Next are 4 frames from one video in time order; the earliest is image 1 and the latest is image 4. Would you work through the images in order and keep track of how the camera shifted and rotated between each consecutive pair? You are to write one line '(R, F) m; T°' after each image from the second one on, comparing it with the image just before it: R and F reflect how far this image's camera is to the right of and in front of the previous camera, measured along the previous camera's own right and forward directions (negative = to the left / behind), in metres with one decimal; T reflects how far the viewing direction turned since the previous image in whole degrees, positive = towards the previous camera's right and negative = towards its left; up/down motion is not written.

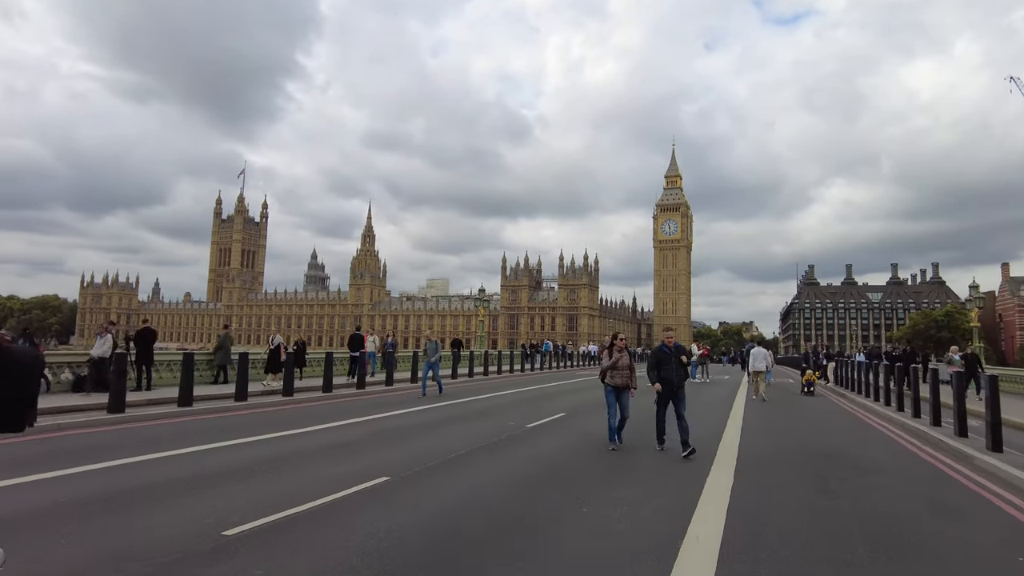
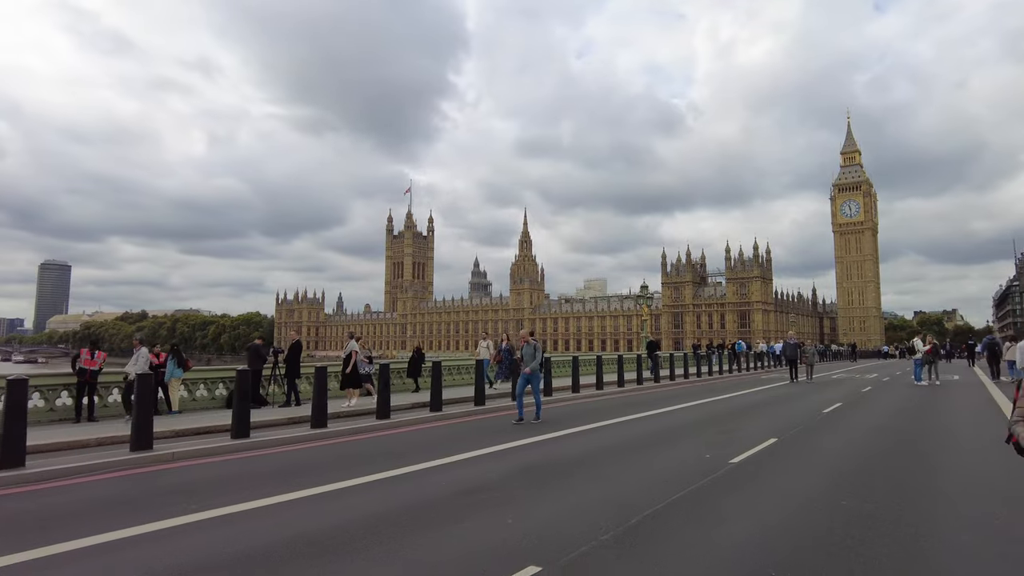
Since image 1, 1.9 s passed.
(-0.3, +2.2) m; -14°
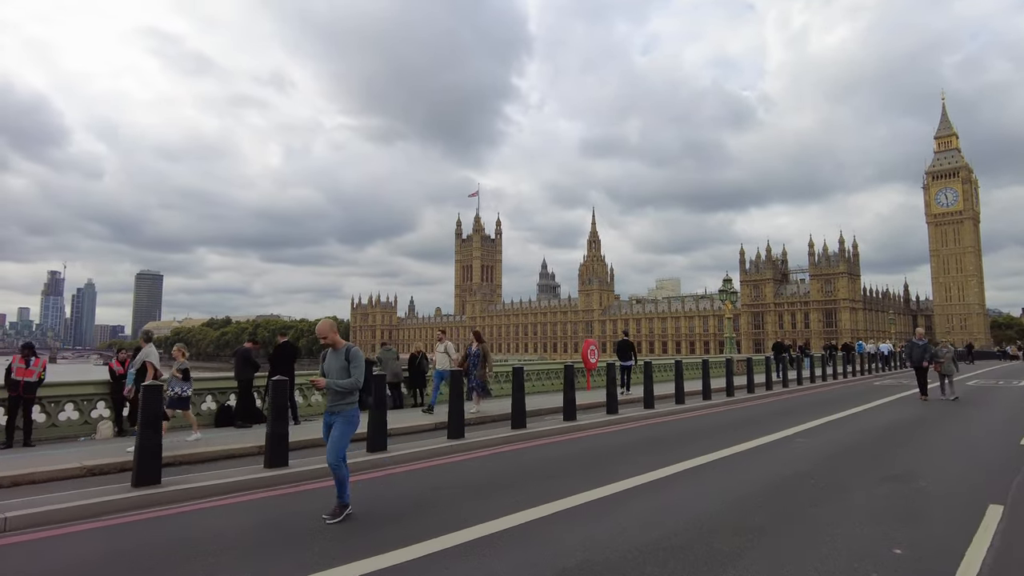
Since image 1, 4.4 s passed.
(-0.2, +2.3) m; -6°
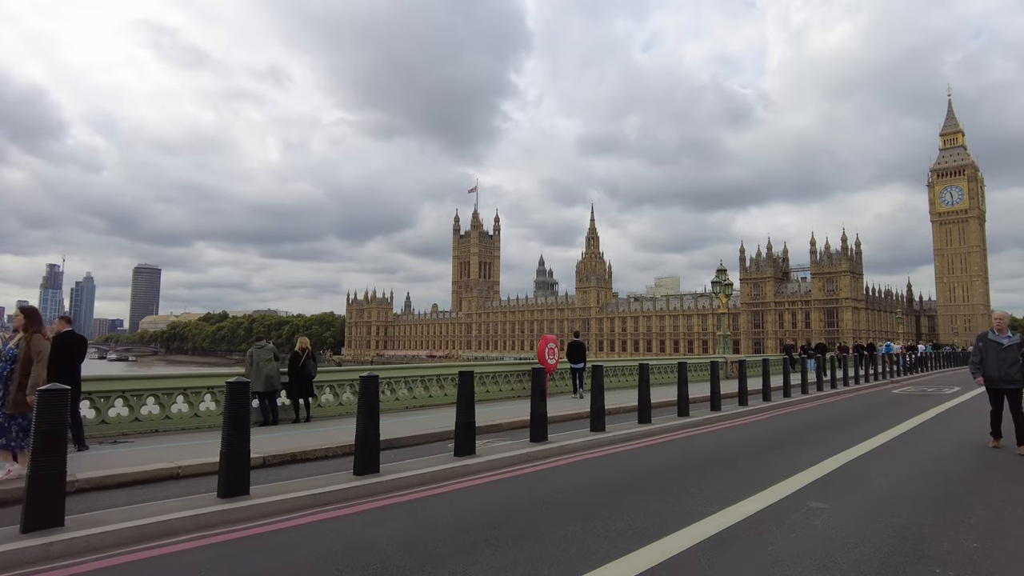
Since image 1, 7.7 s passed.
(-0.8, +1.0) m; 0°
